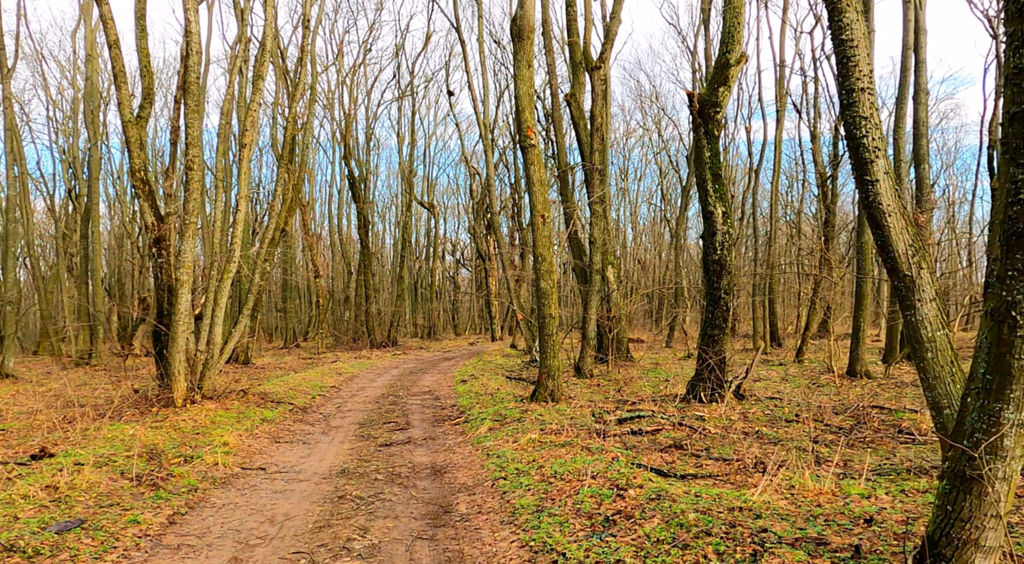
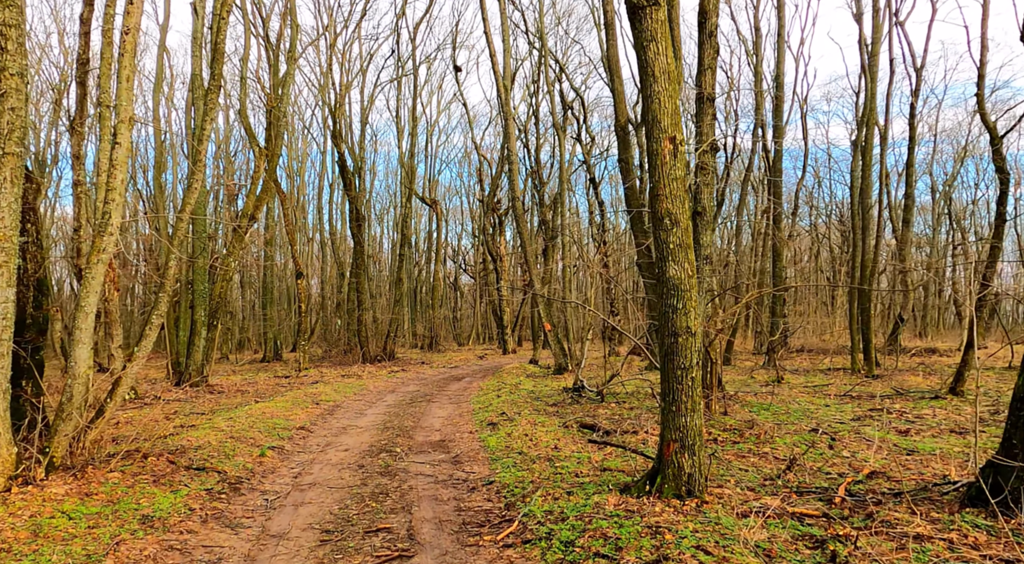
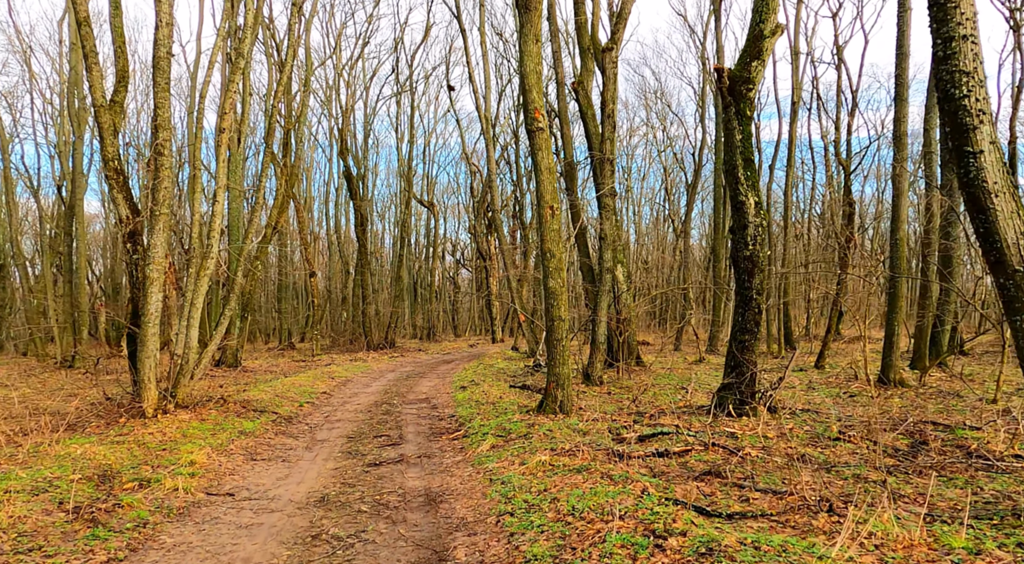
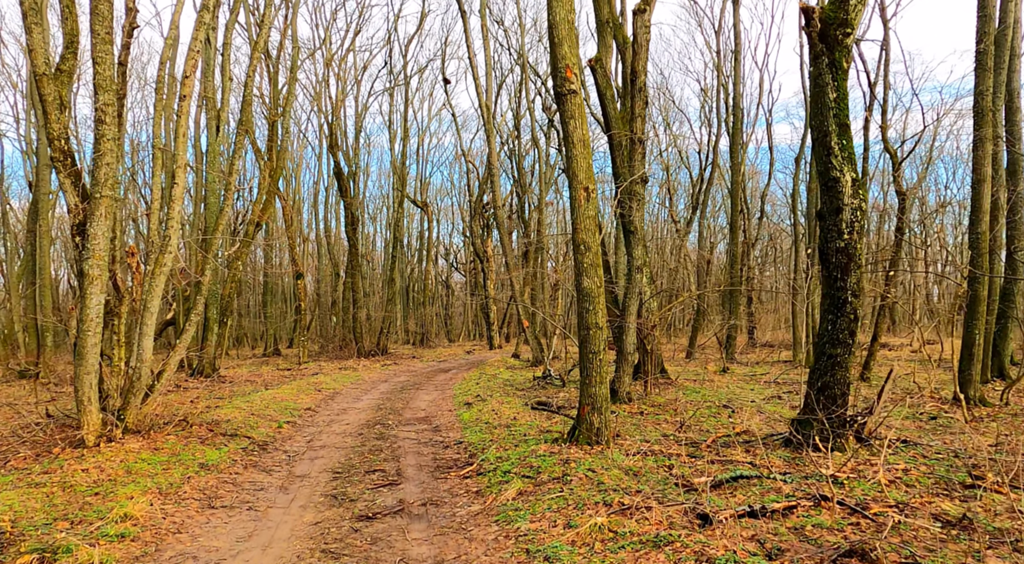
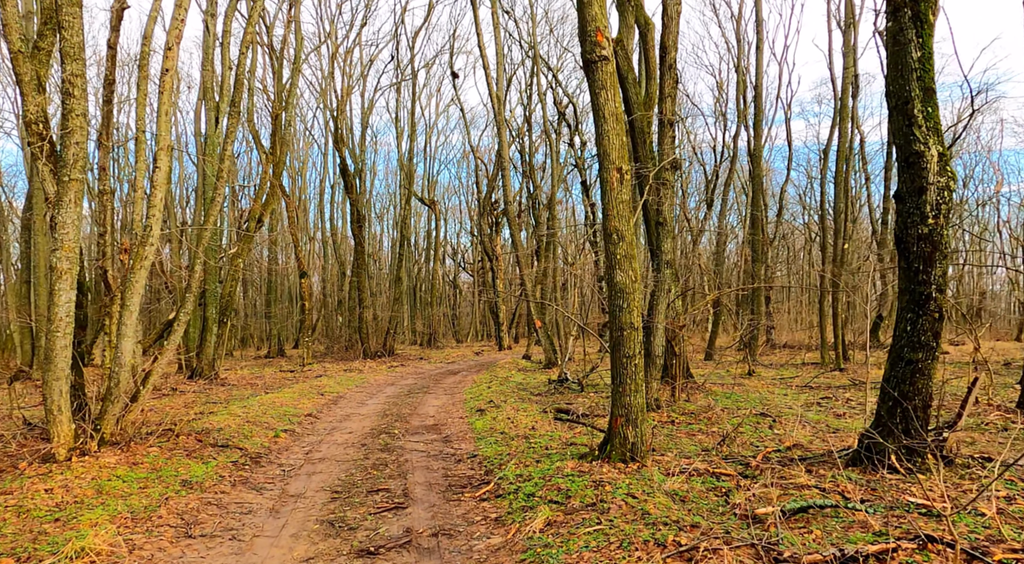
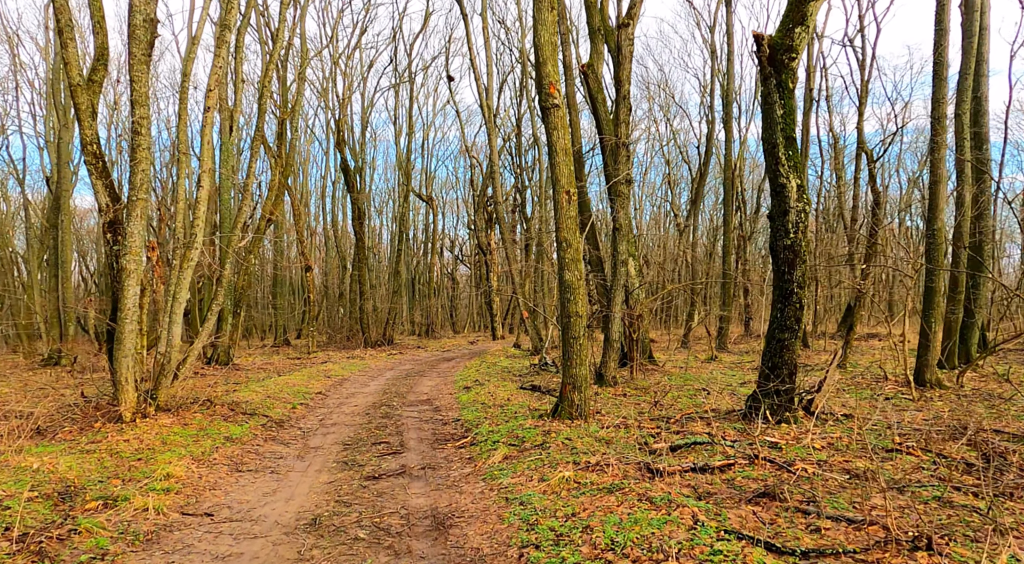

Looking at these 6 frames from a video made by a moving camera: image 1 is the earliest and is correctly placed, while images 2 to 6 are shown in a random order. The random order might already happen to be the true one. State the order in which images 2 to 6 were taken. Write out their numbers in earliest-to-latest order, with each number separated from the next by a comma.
3, 6, 4, 5, 2
